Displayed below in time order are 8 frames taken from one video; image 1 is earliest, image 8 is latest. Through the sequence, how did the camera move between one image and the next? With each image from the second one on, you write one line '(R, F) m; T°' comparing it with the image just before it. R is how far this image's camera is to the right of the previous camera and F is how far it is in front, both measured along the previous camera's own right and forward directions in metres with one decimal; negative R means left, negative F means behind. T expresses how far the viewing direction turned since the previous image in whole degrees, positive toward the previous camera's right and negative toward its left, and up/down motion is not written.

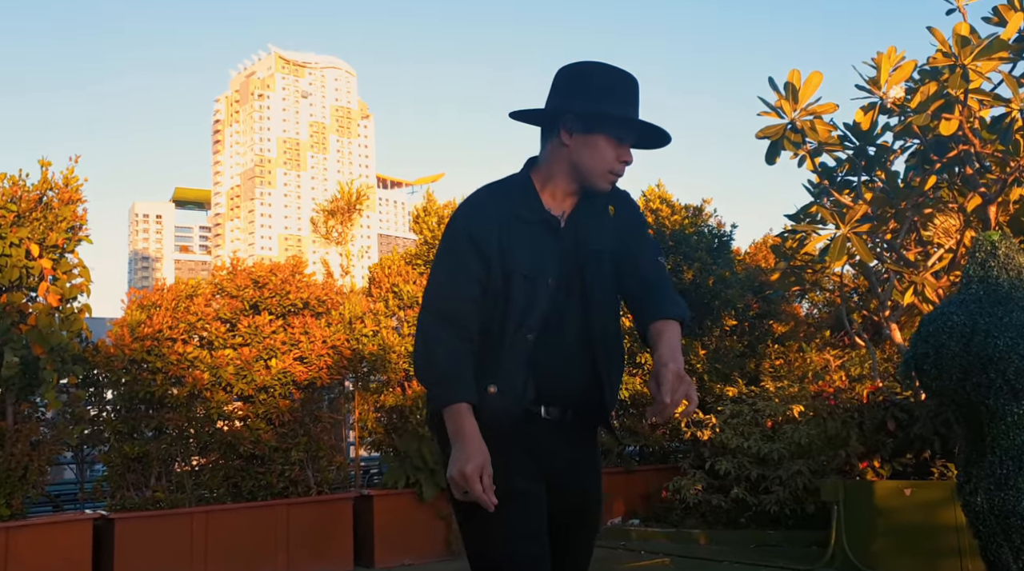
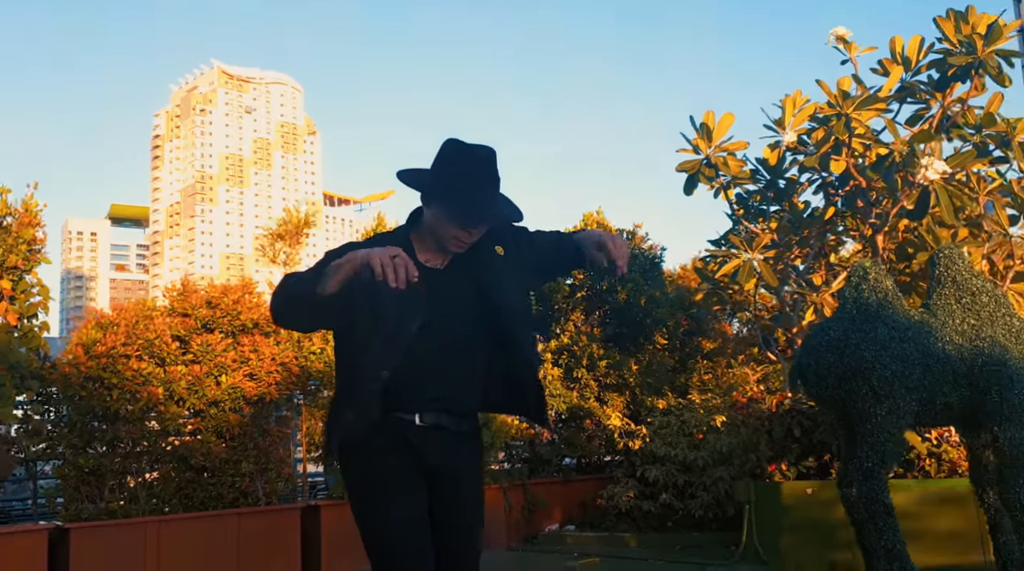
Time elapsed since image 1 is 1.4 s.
(+0.1, -0.5) m; +3°
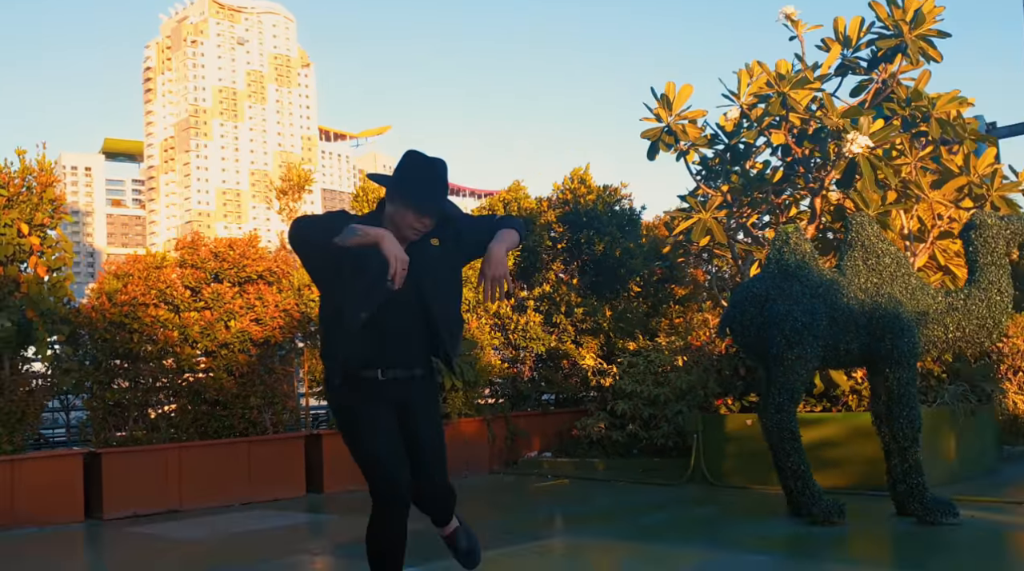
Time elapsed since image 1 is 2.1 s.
(+0.1, -0.9) m; 0°
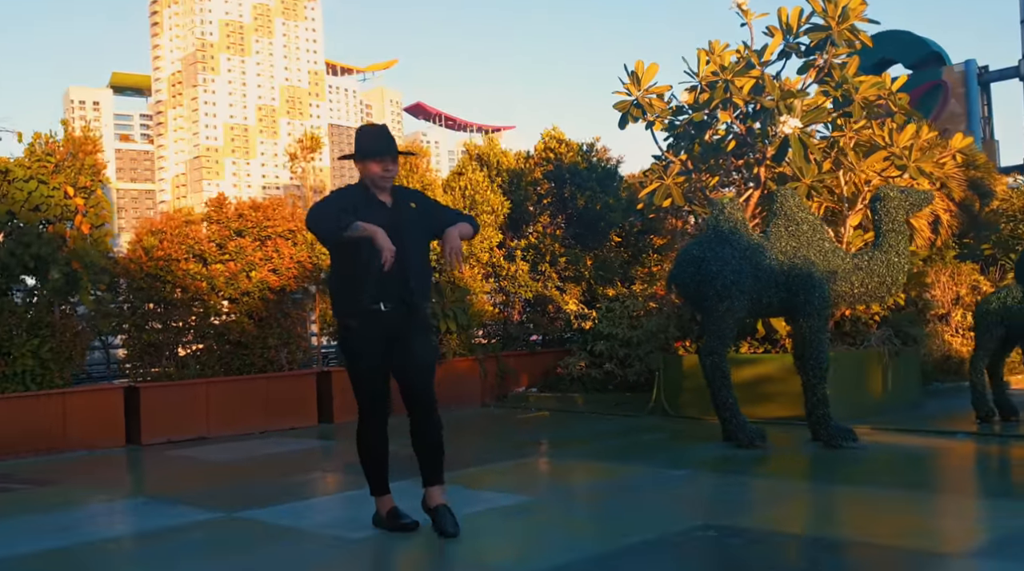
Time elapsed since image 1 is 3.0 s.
(+0.2, -1.1) m; -1°
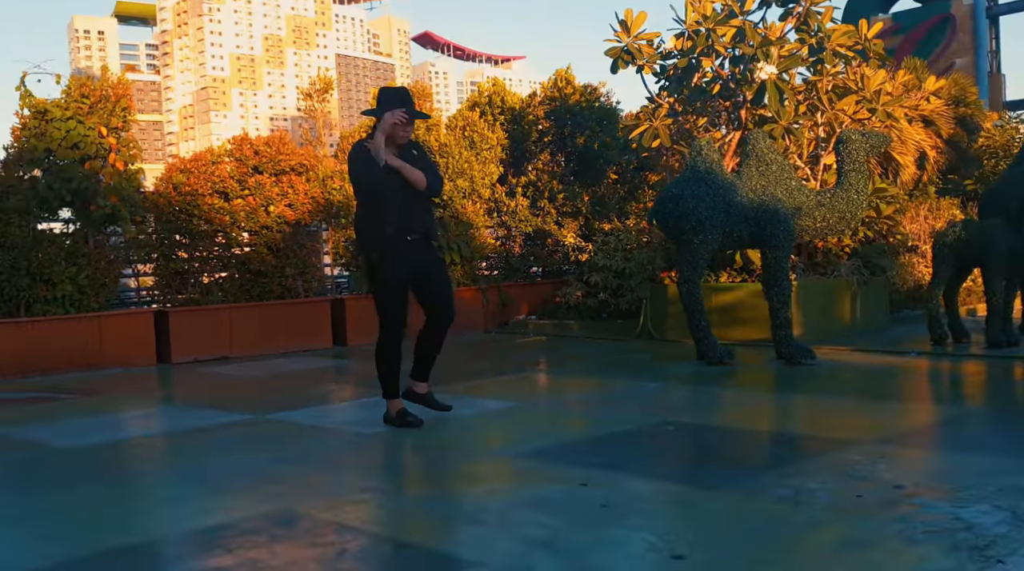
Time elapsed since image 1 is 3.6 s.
(+0.1, -0.8) m; 0°
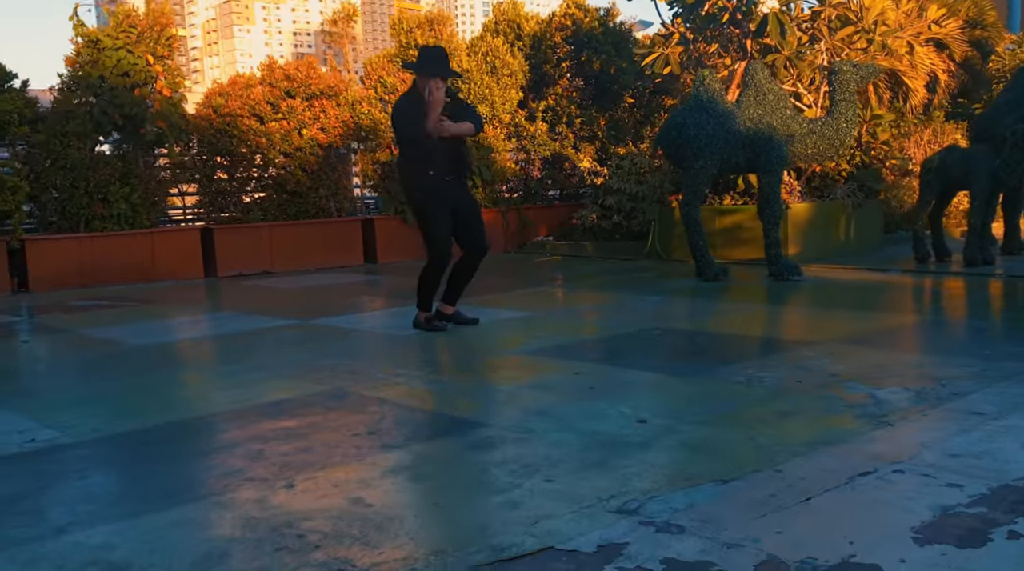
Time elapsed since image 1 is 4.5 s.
(+0.1, -0.8) m; -1°
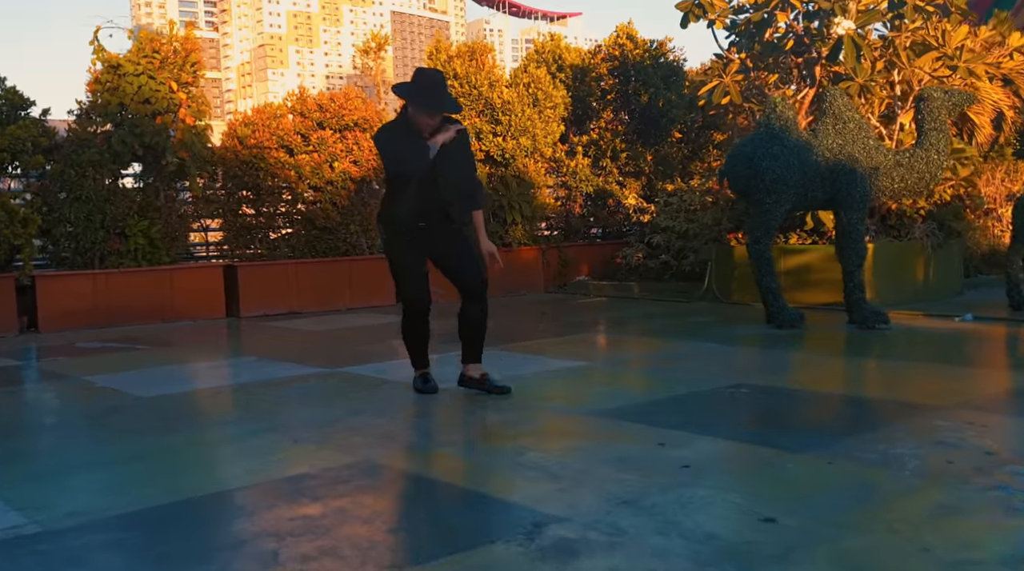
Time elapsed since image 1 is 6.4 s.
(-0.2, +0.8) m; -2°
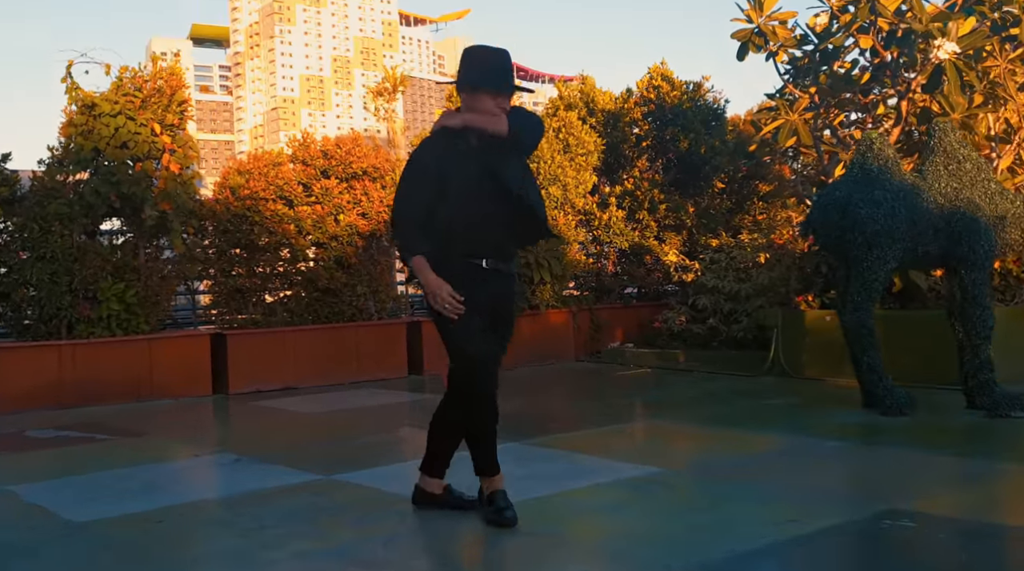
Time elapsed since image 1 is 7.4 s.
(-0.2, +1.4) m; 0°
